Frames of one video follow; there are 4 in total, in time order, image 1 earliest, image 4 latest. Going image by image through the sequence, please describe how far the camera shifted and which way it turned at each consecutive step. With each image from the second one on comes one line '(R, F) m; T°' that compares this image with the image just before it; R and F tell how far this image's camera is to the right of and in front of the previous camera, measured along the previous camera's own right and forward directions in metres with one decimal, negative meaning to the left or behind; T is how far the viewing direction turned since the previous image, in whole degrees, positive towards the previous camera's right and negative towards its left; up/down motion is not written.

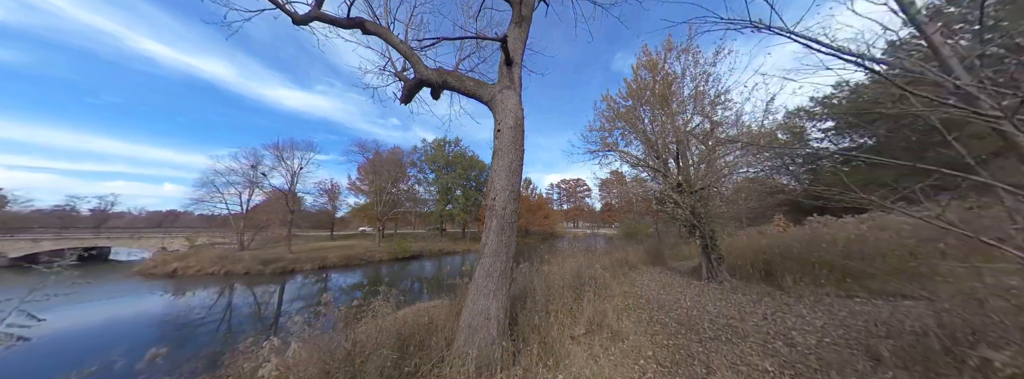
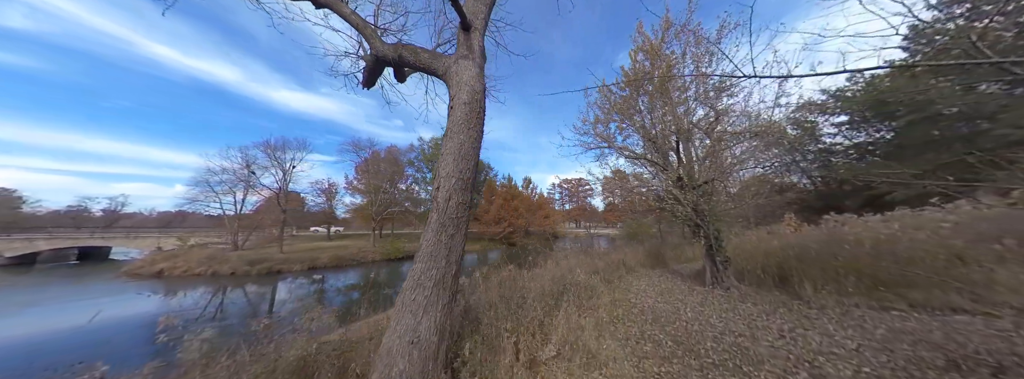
(+0.7, +0.7) m; -1°
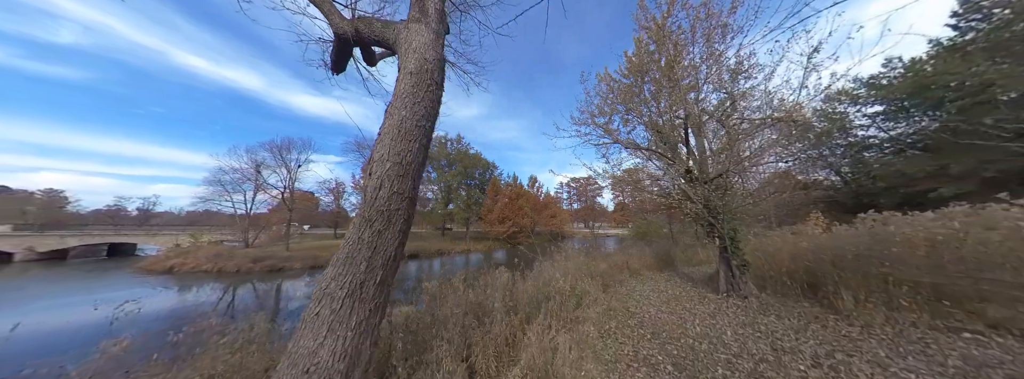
(+0.6, +0.6) m; -2°
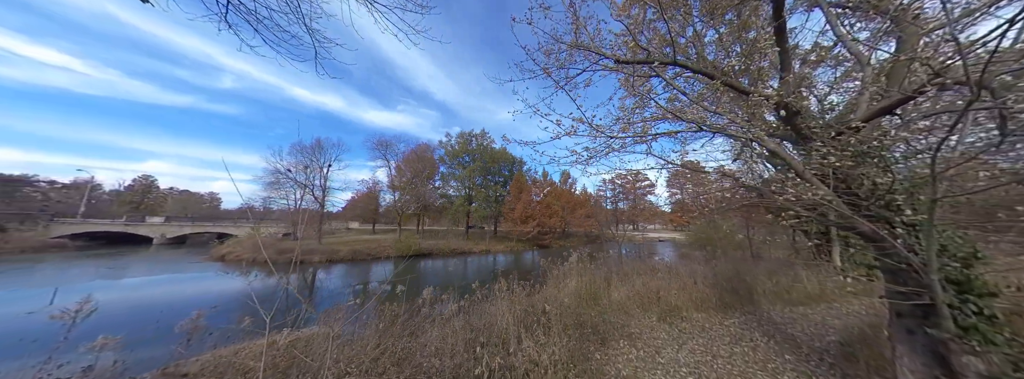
(+2.1, +2.9) m; -11°
